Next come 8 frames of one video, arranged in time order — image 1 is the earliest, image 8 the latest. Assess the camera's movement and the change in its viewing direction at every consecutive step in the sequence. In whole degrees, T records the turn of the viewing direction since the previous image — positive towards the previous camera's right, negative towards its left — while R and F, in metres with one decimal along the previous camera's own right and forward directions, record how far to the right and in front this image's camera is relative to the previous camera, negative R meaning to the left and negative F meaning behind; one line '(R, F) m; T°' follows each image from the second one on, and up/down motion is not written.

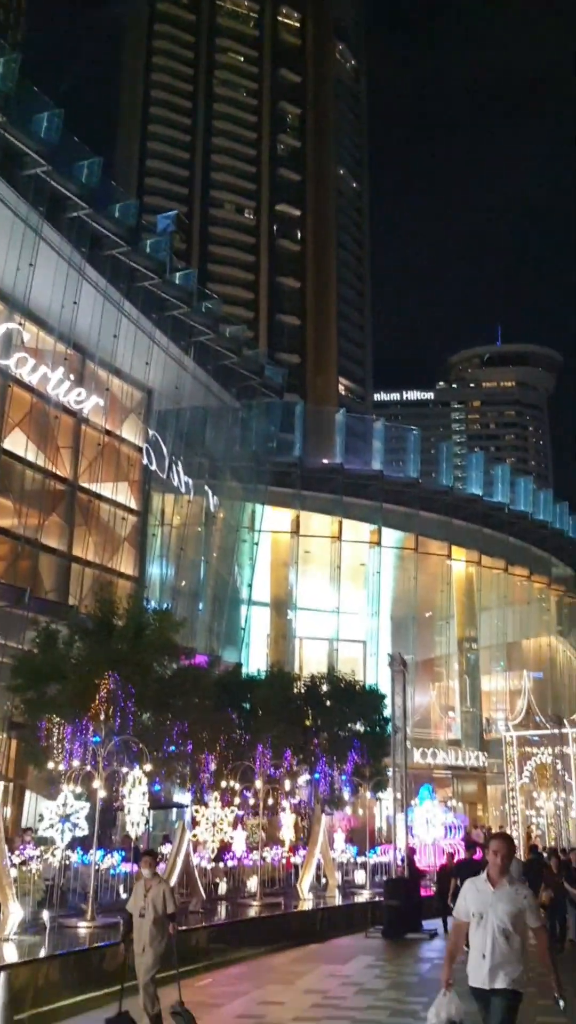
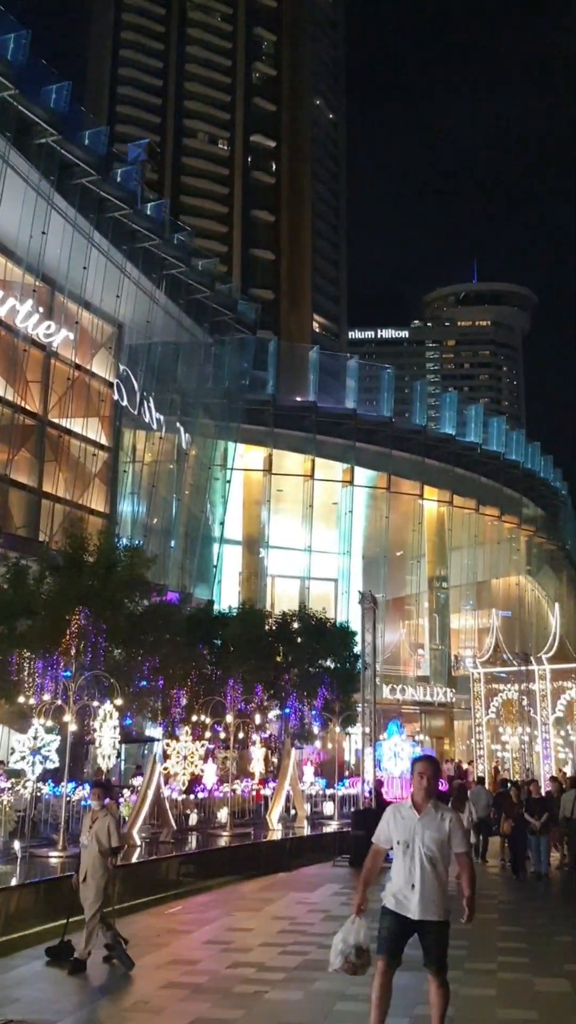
(0.0, +0.1) m; +2°
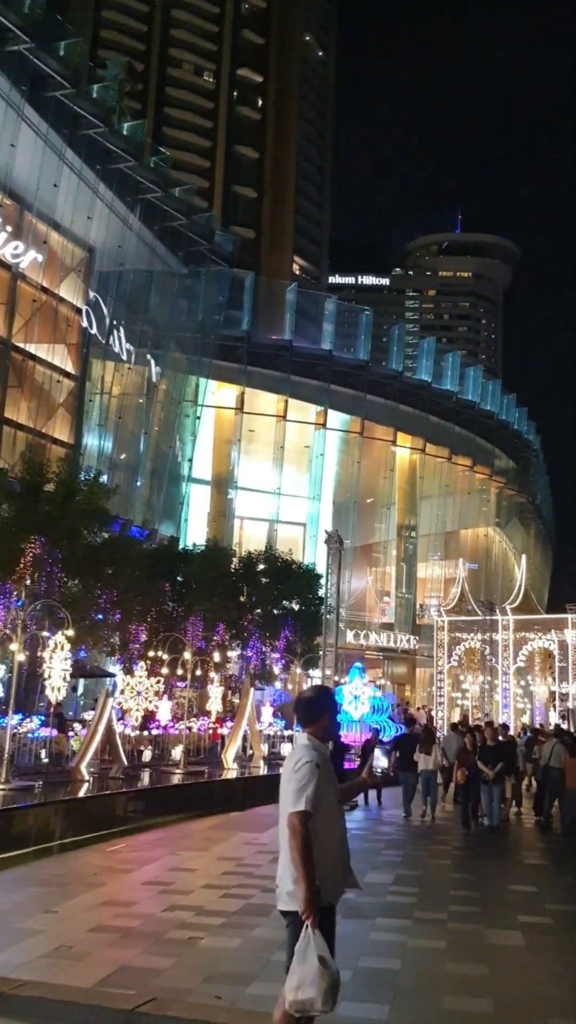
(+0.1, +0.7) m; +2°
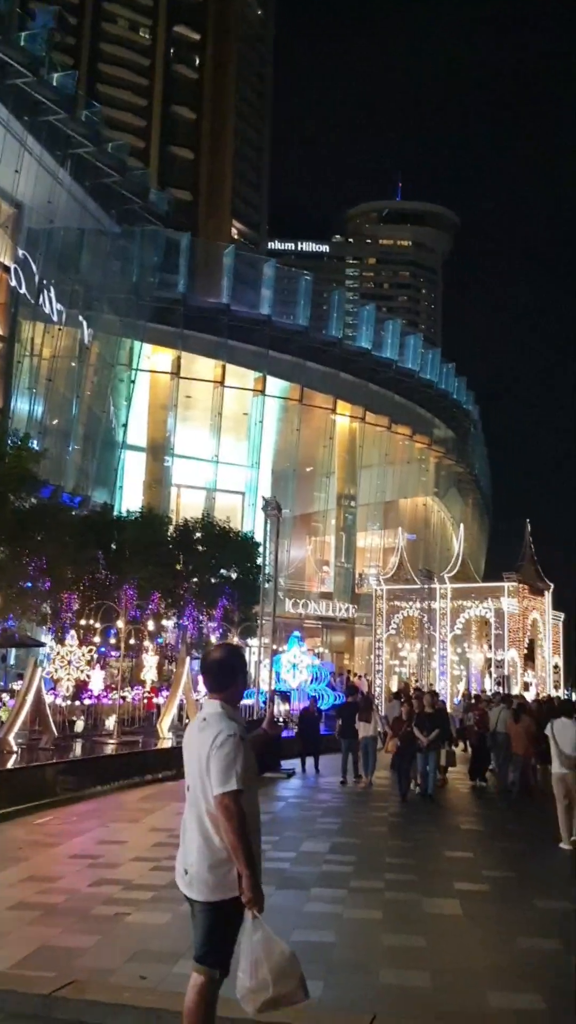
(+0.1, +0.4) m; +4°
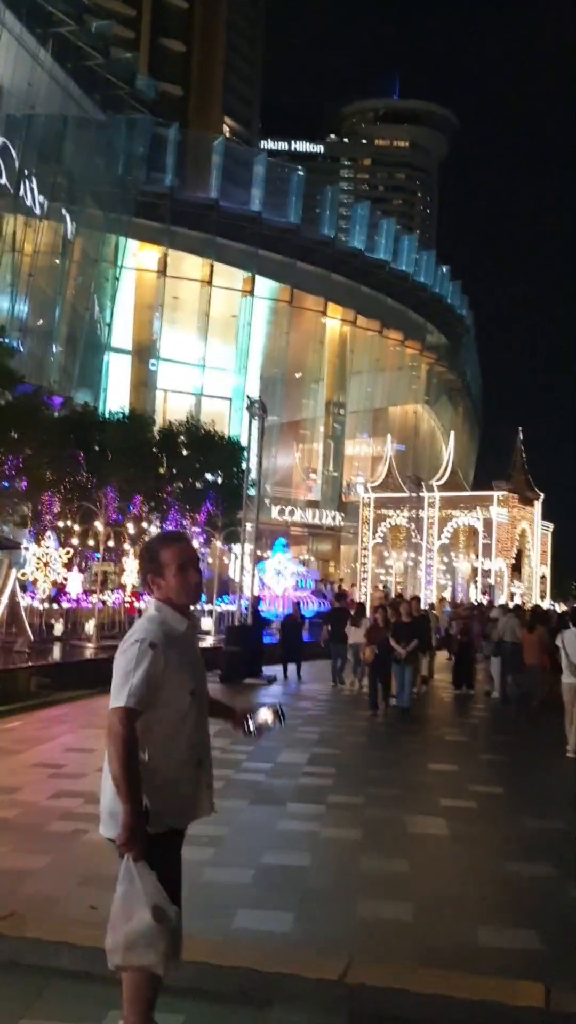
(+0.1, +0.9) m; +1°
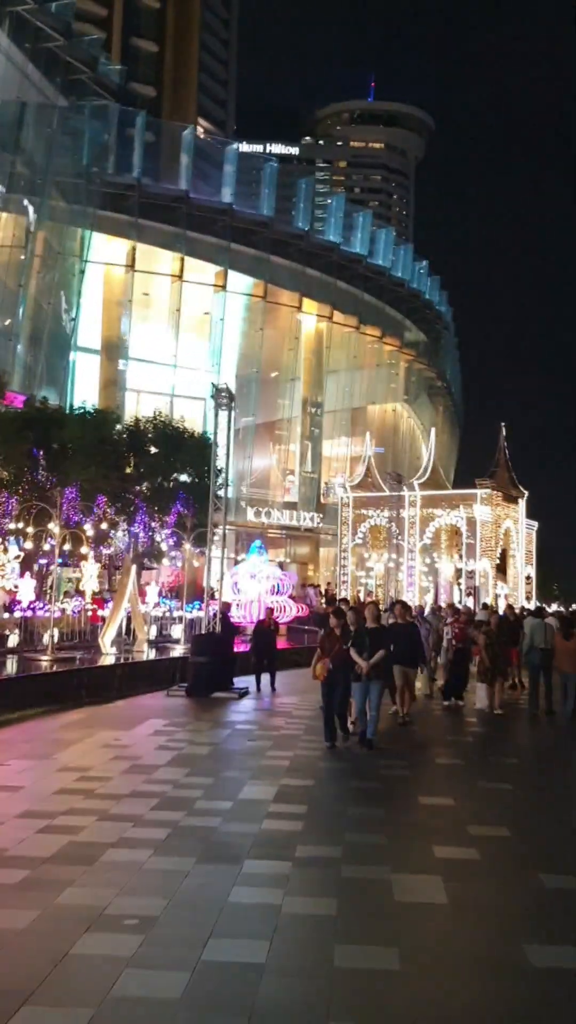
(+0.2, +1.6) m; +1°
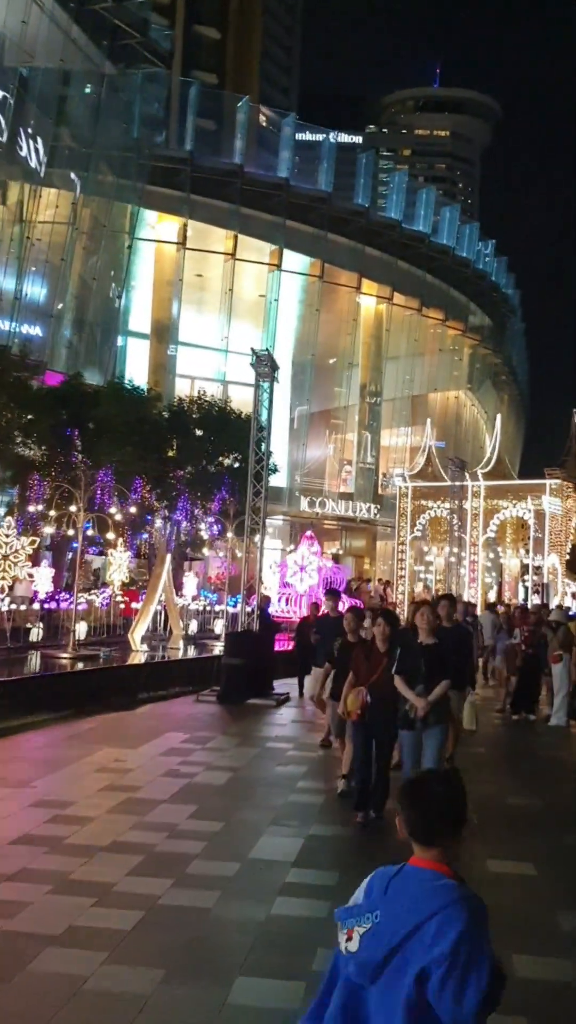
(+0.2, +2.2) m; -4°
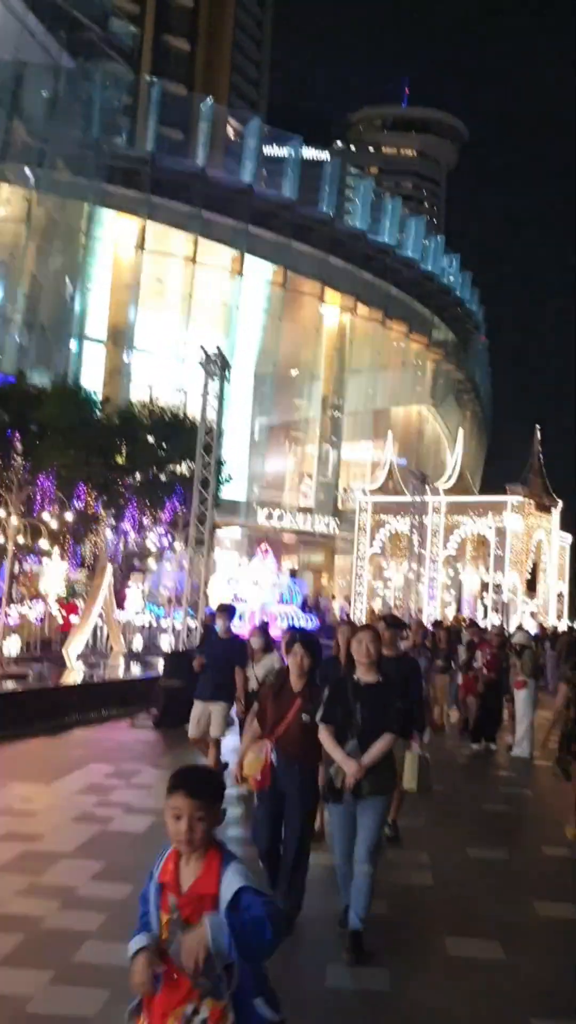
(+0.2, +1.2) m; +2°
